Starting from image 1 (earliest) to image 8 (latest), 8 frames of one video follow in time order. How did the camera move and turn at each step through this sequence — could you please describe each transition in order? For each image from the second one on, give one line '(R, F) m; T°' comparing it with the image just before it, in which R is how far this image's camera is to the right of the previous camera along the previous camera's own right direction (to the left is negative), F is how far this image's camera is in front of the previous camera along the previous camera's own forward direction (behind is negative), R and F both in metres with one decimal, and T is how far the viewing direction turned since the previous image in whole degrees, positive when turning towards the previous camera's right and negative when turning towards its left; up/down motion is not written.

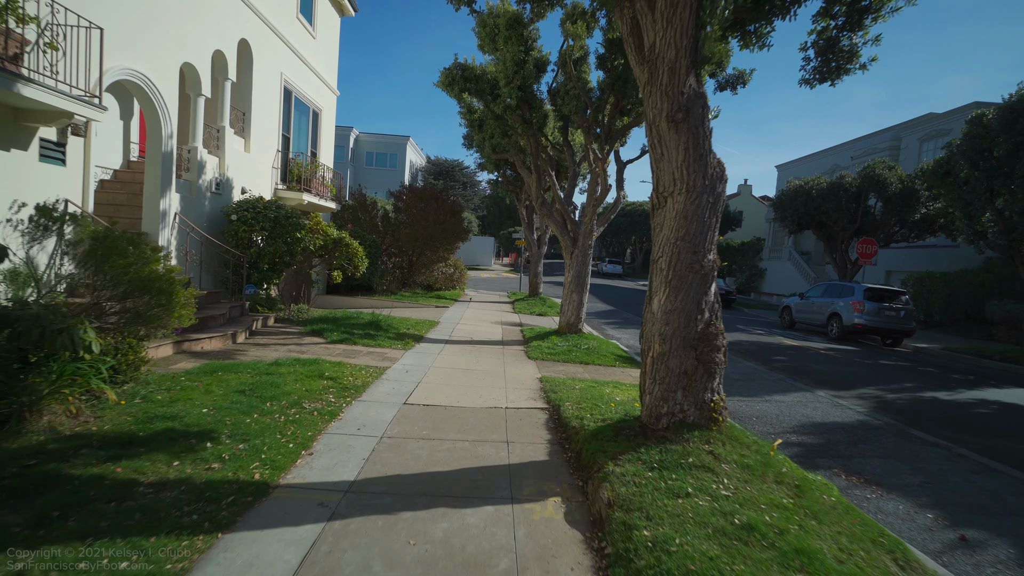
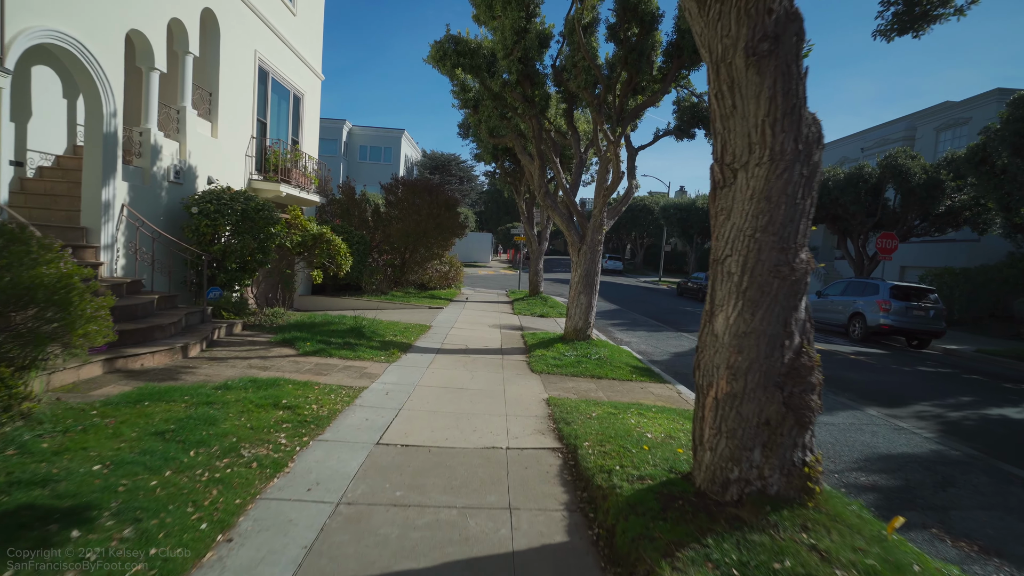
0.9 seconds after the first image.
(0.0, +1.2) m; 0°
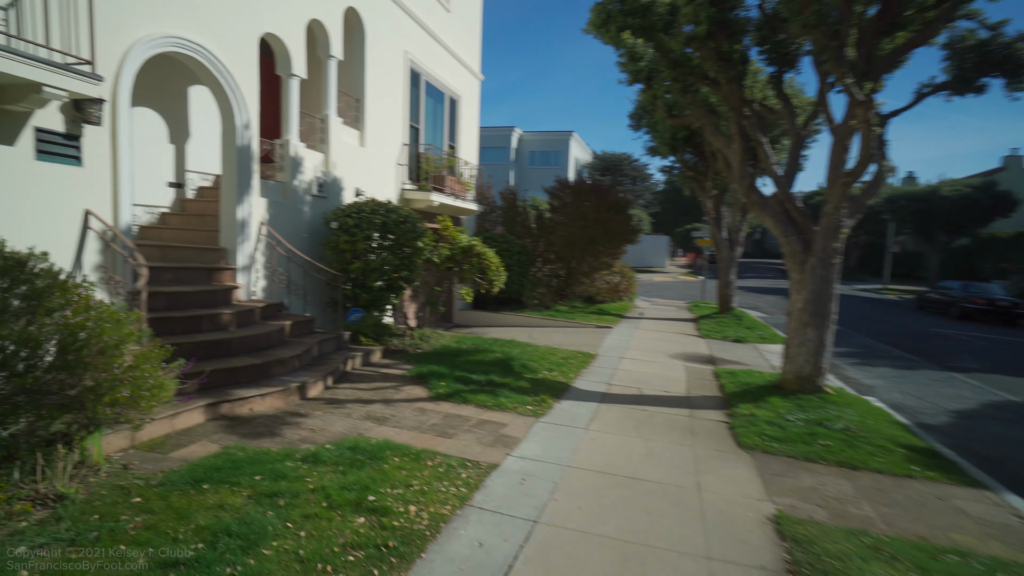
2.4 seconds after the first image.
(-0.2, +2.1) m; -18°
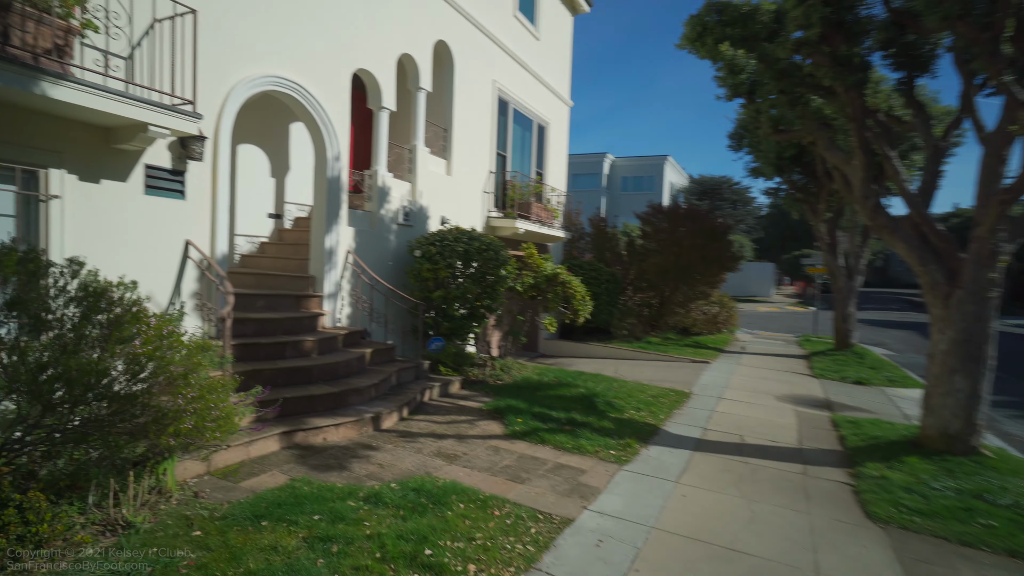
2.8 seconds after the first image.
(+0.1, +0.4) m; -10°
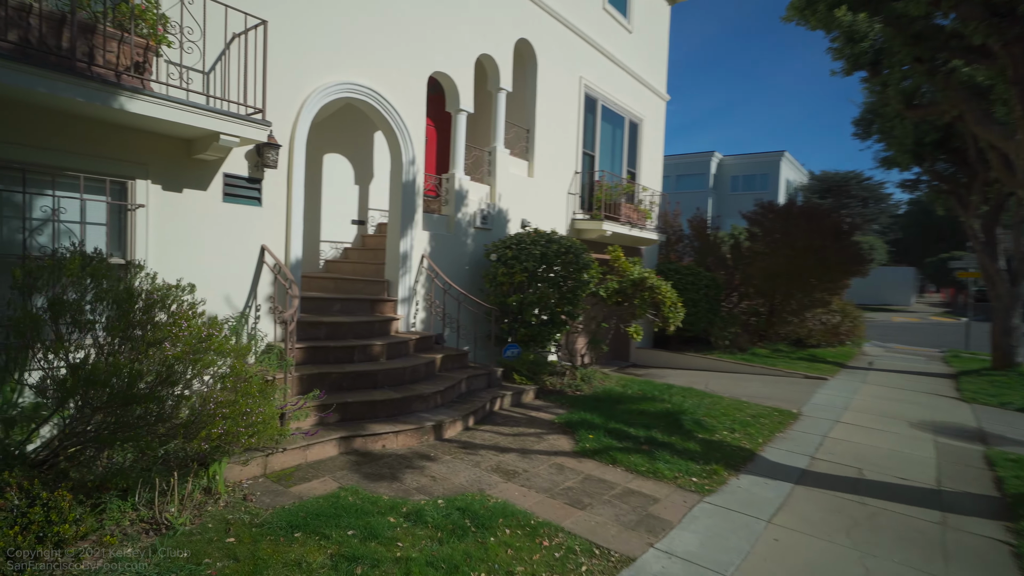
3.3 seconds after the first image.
(+0.4, +0.5) m; -11°
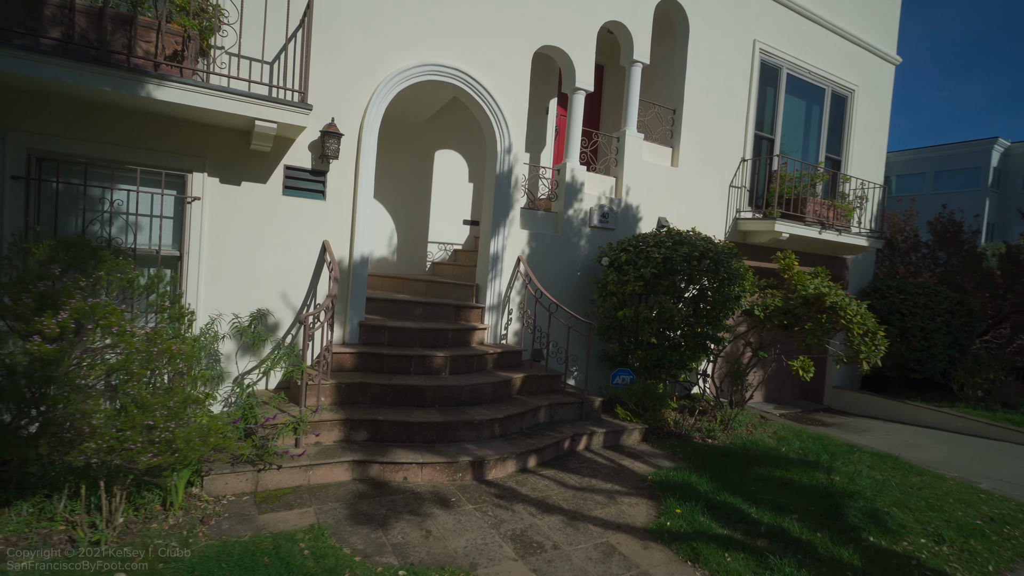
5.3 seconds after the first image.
(+1.2, +1.5) m; -22°
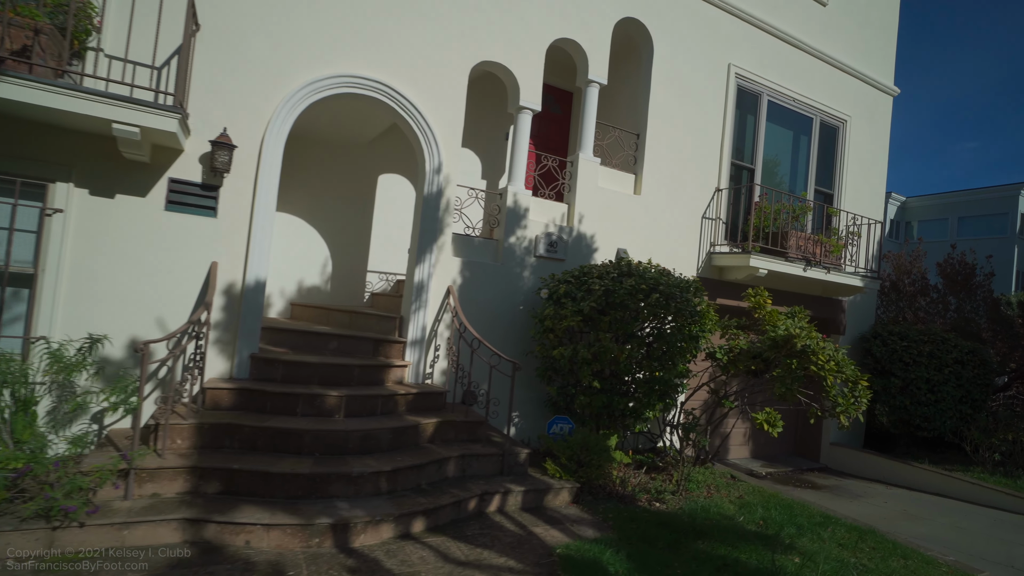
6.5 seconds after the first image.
(+1.1, +0.7) m; -2°
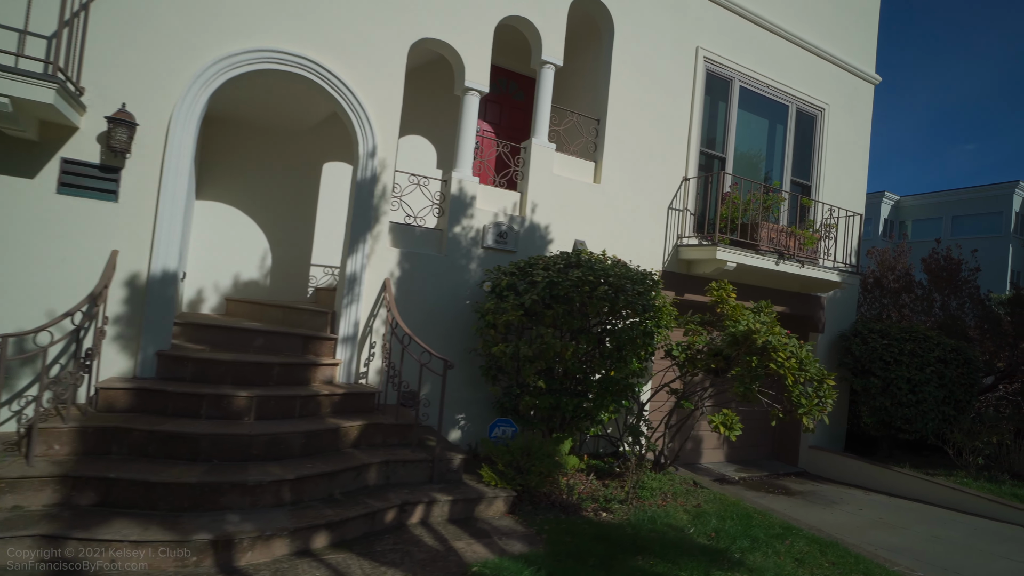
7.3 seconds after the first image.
(+0.6, +0.4) m; 0°
